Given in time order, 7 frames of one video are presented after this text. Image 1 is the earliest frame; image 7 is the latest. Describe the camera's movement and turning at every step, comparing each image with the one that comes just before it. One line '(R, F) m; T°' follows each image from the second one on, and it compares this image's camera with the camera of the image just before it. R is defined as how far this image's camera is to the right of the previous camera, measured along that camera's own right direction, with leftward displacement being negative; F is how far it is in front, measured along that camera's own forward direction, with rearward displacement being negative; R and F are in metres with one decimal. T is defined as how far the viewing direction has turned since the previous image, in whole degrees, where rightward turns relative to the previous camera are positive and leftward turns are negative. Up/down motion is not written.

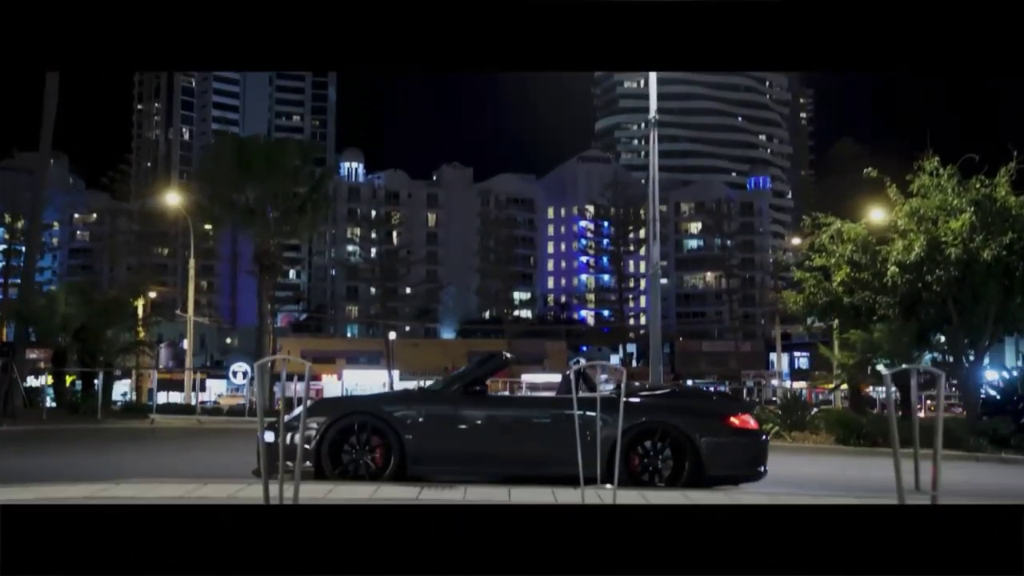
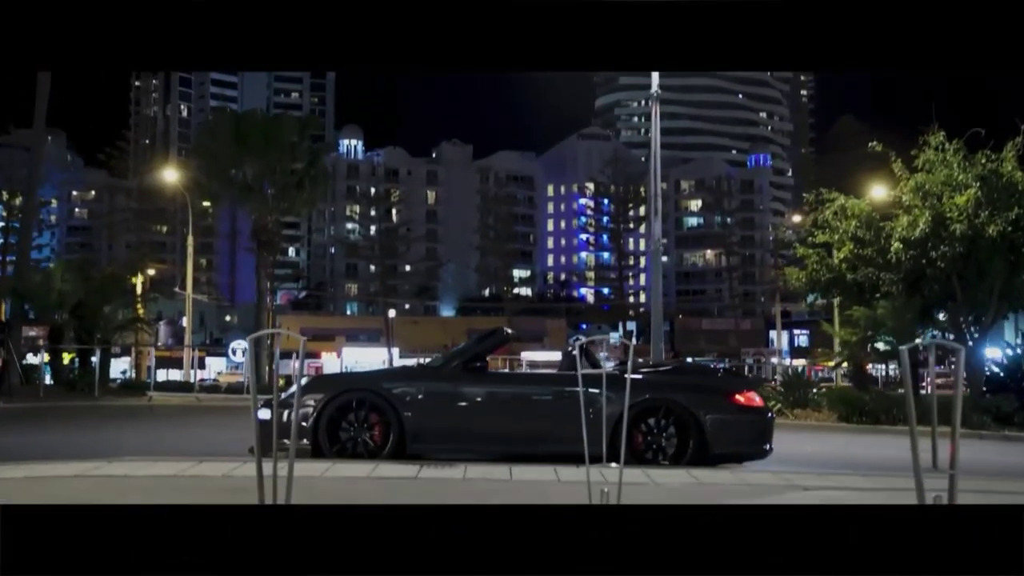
(0.0, +0.2) m; 0°
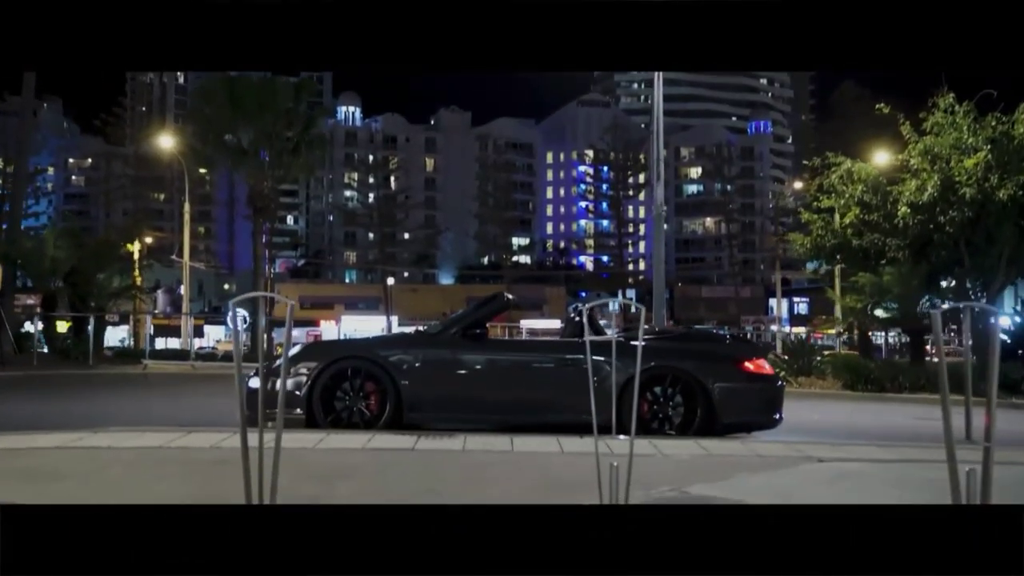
(0.0, +0.3) m; 0°
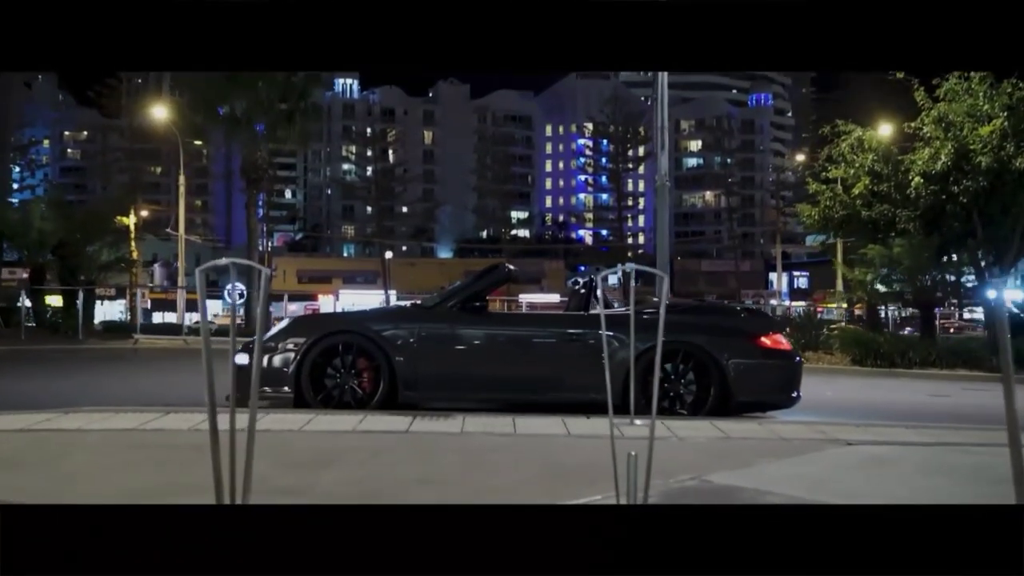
(0.0, +0.5) m; 0°
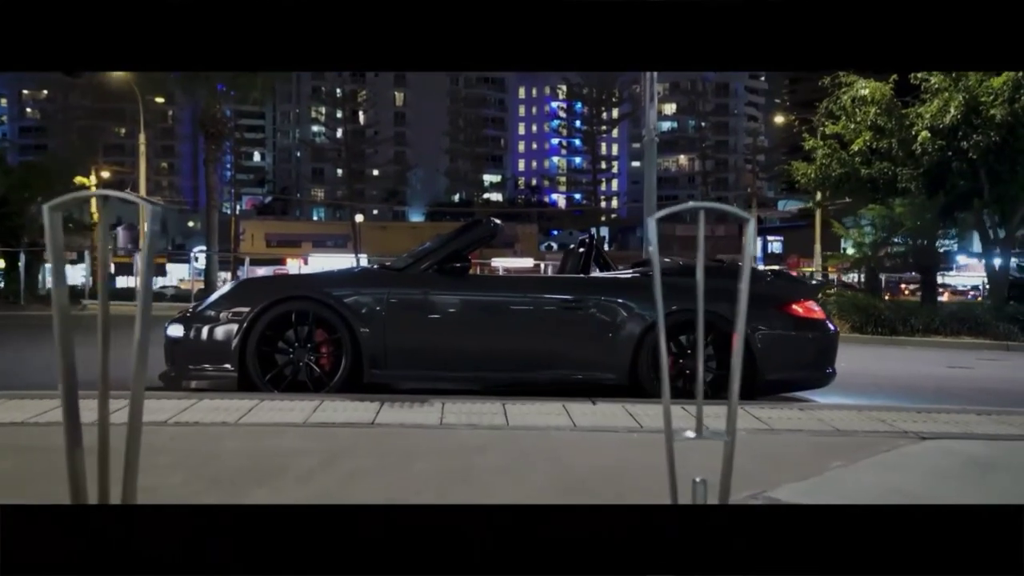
(-0.1, +1.1) m; +2°
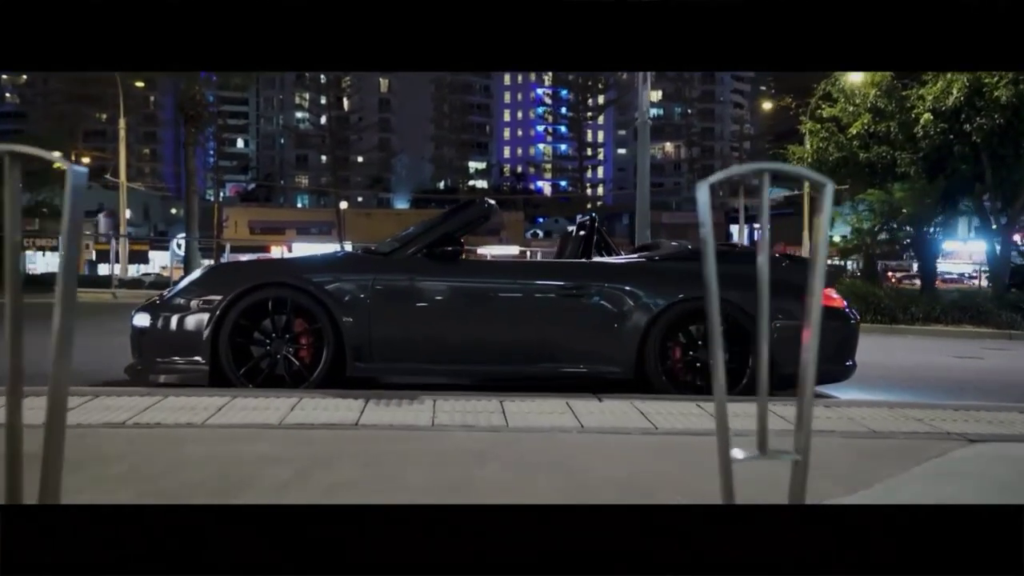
(-0.1, +0.5) m; +1°
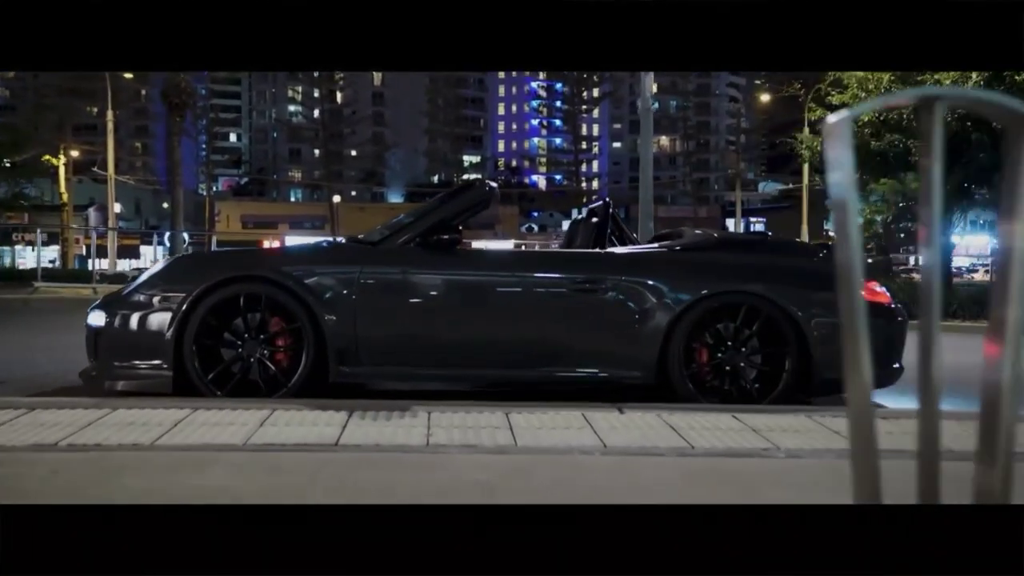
(0.0, +0.7) m; 0°
